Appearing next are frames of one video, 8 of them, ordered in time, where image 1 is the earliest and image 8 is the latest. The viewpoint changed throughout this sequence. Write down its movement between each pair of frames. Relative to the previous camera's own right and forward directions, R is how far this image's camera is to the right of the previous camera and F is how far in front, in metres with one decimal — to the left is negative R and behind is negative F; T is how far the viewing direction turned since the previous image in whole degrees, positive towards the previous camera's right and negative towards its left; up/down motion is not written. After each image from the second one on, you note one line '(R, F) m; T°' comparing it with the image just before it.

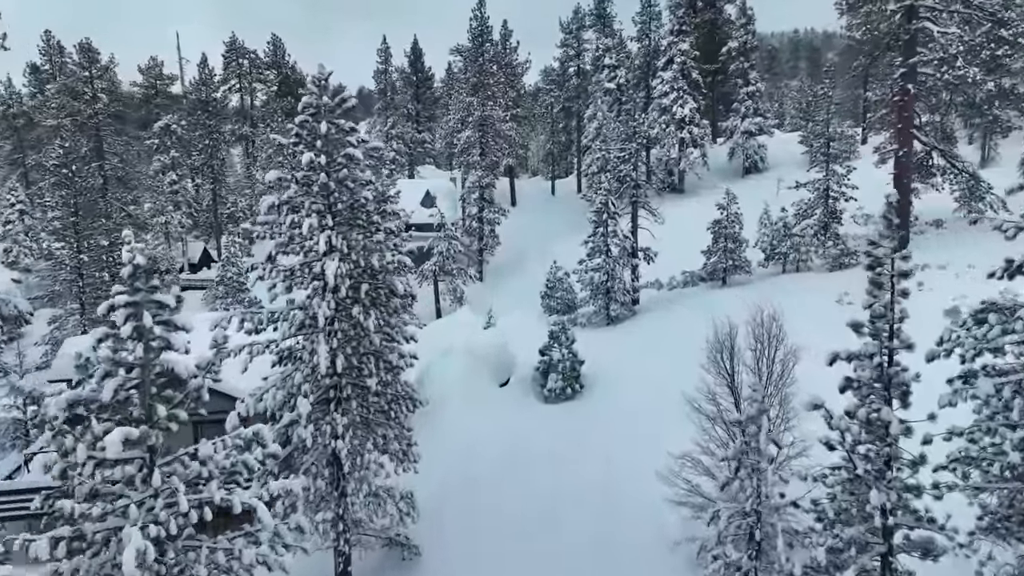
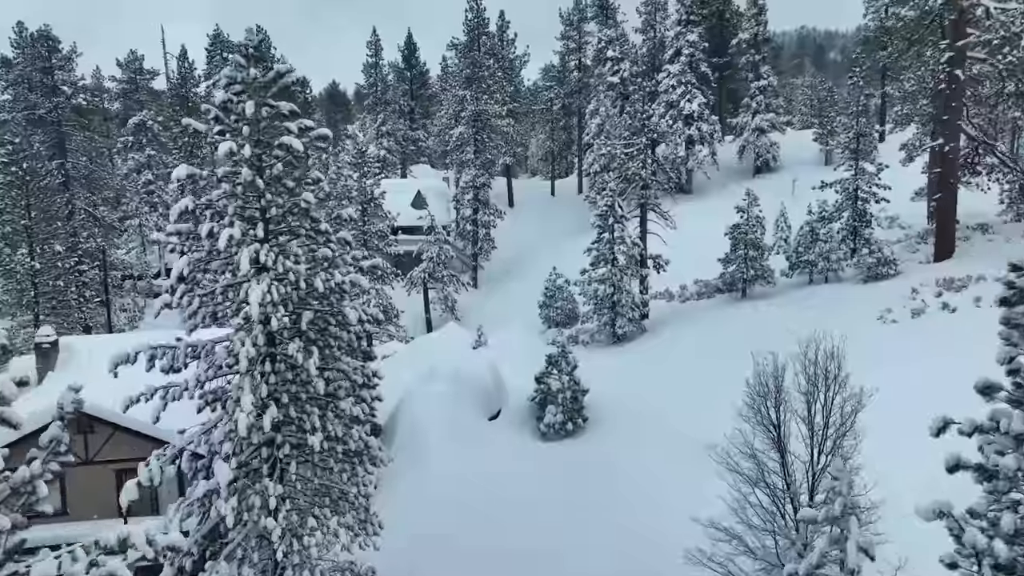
(+0.2, +3.4) m; 0°
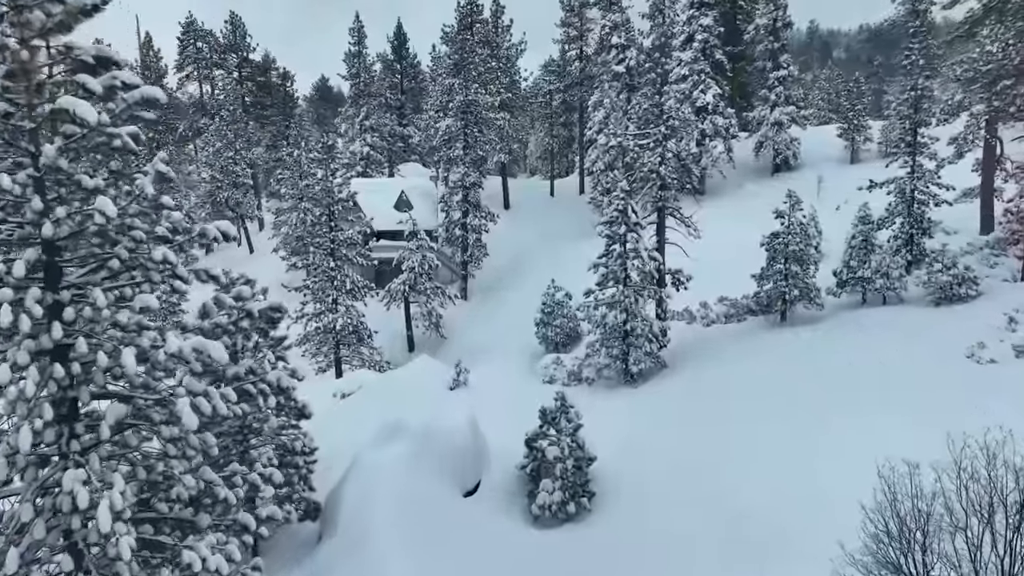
(+0.4, +5.0) m; 0°
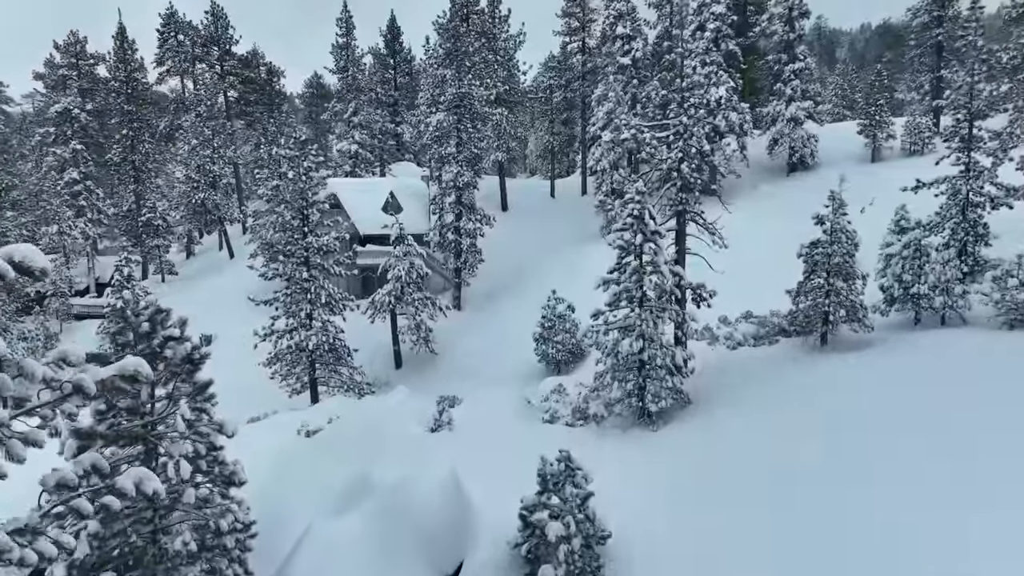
(+0.2, +3.3) m; 0°
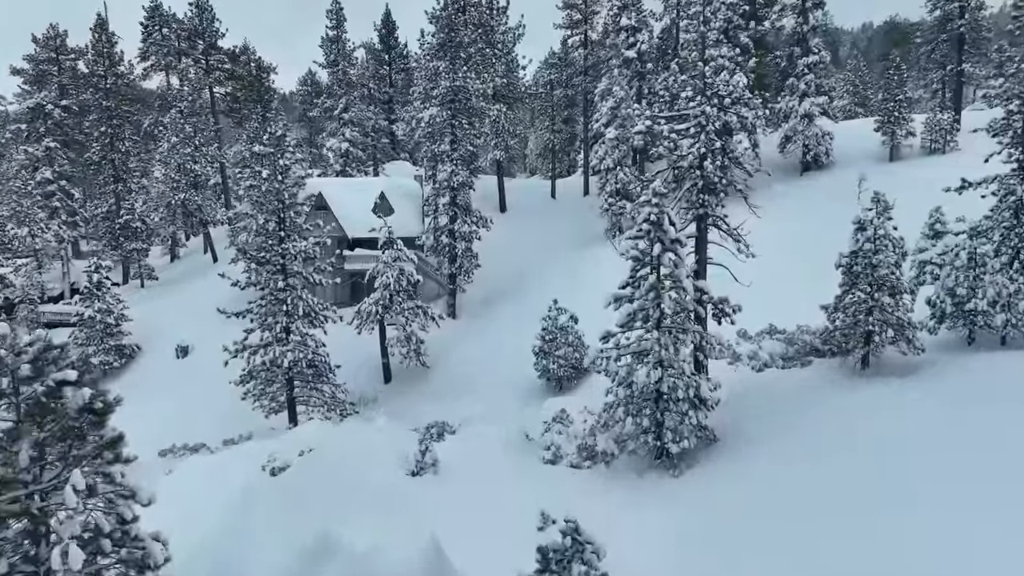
(+0.1, +2.5) m; 0°
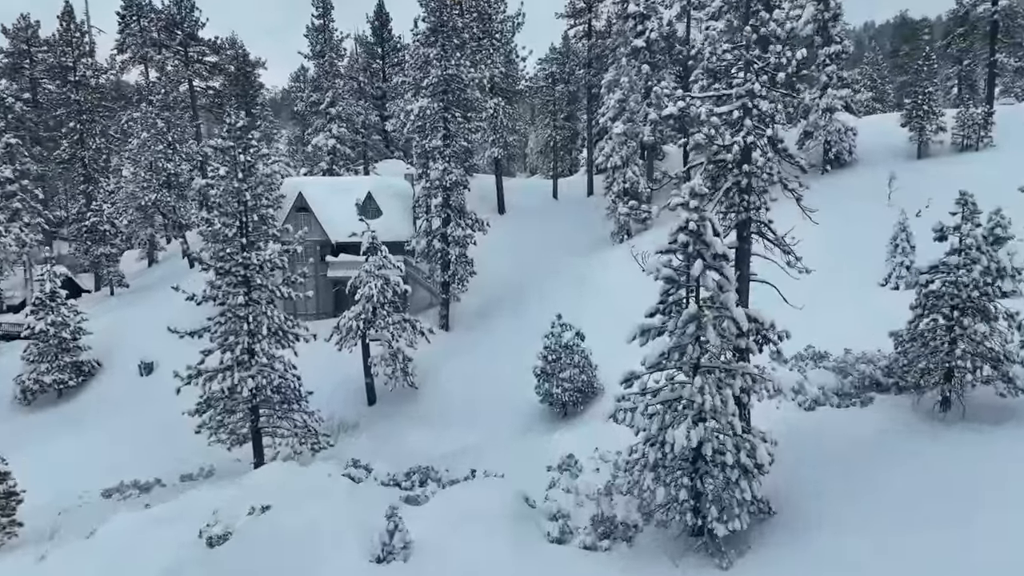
(+0.1, +3.3) m; 0°
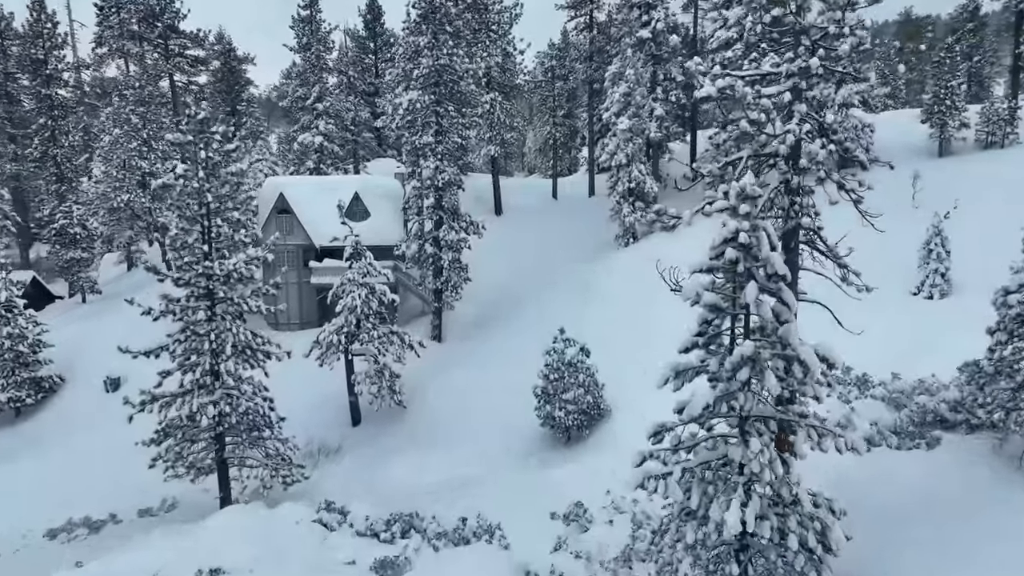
(0.0, +2.4) m; 0°
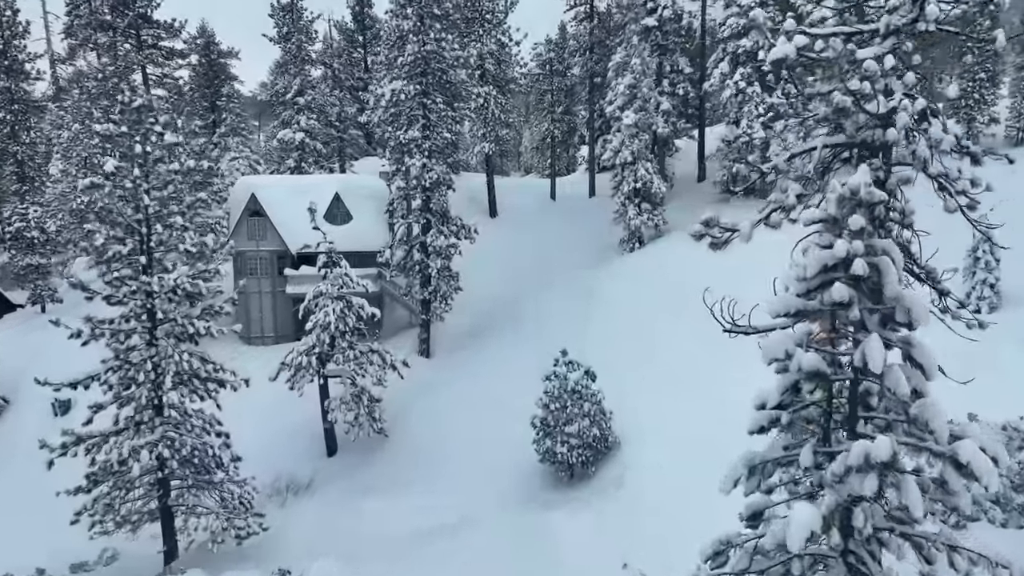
(0.0, +2.9) m; 0°
